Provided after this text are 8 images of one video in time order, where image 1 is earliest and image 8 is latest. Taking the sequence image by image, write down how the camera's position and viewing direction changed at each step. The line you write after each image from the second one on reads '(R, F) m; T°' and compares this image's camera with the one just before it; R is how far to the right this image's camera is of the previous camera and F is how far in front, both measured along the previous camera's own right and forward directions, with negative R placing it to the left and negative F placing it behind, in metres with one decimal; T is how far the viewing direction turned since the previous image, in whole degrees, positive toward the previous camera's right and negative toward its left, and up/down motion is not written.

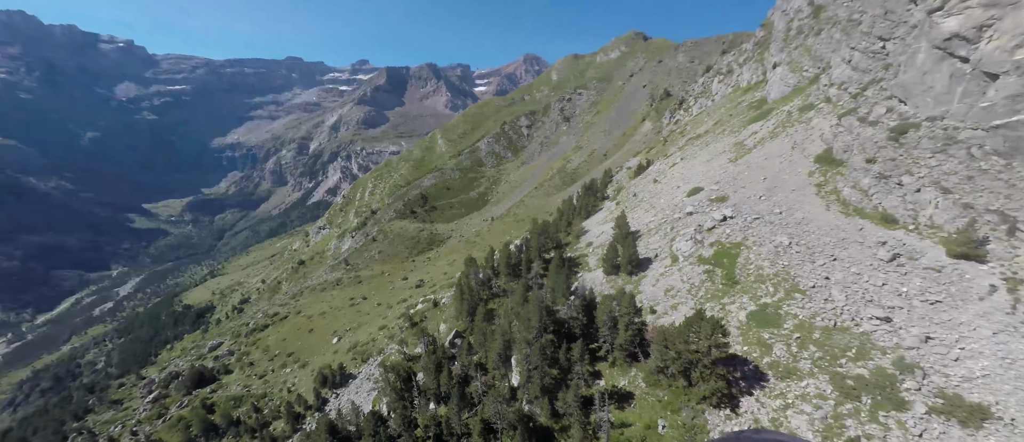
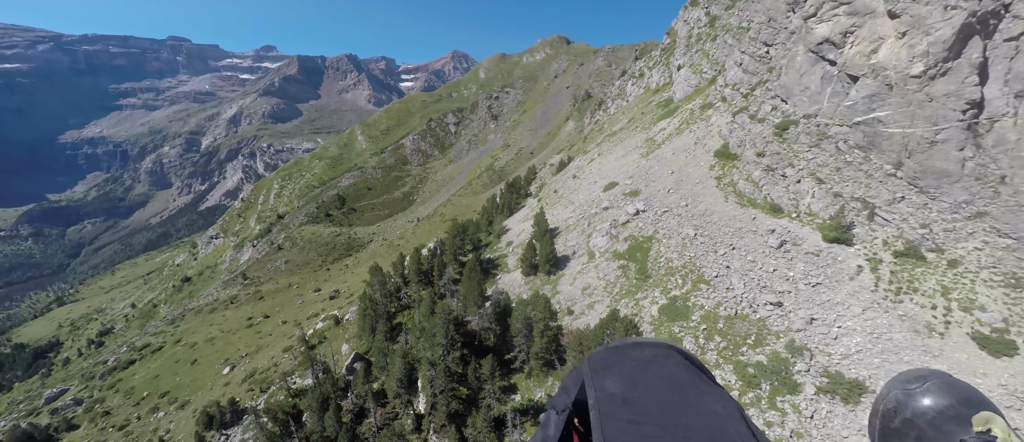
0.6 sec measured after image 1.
(+1.8, +1.9) m; +10°
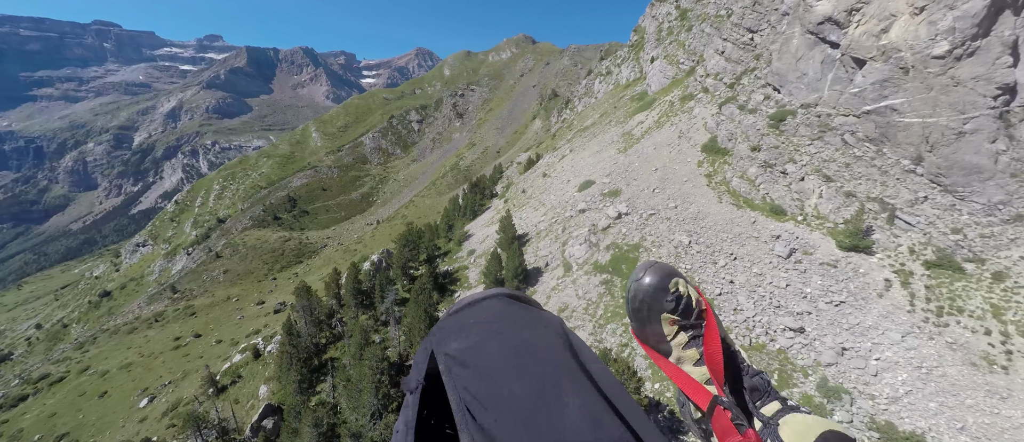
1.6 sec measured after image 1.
(+0.5, +7.0) m; +5°
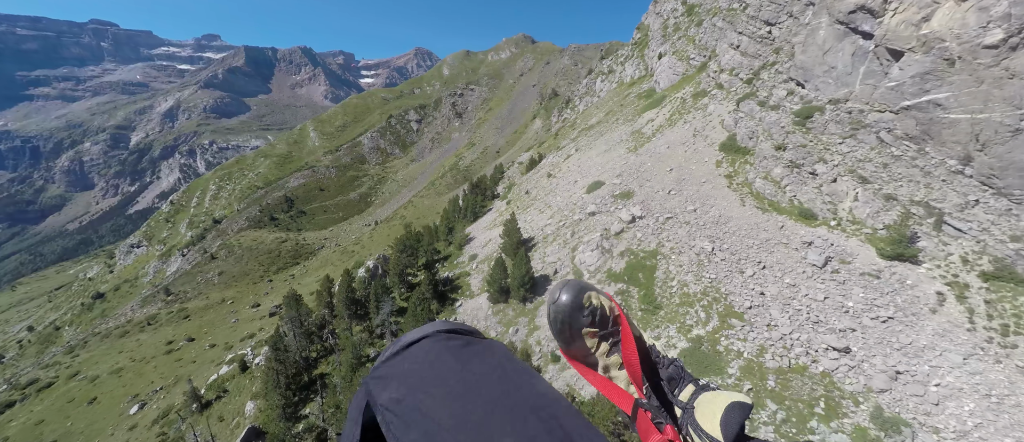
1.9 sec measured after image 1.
(-0.6, +2.7) m; 0°
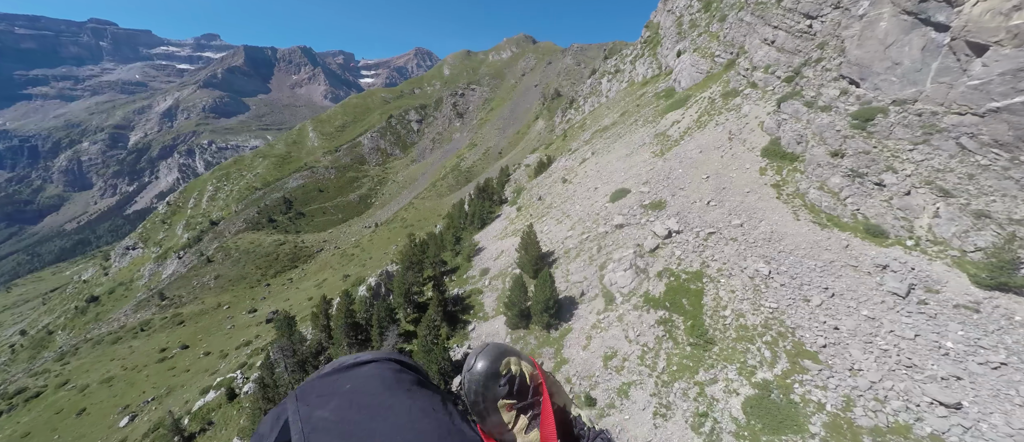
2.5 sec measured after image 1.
(-1.6, +4.0) m; 0°
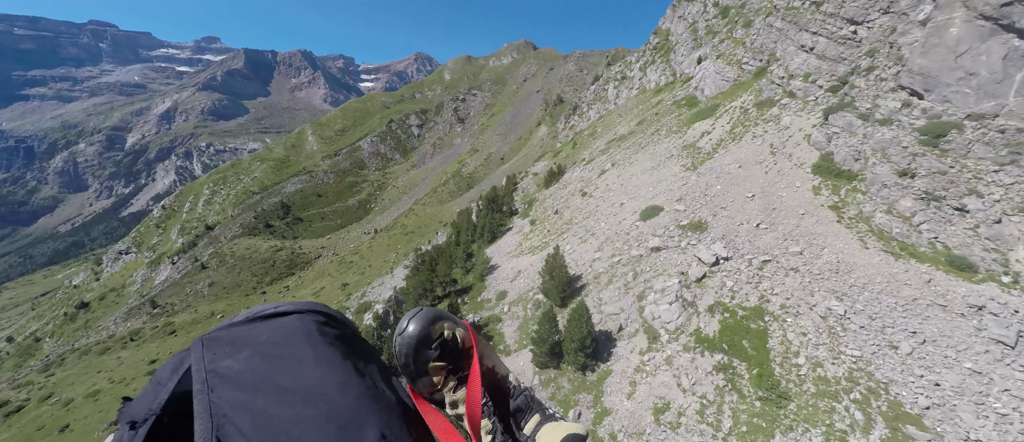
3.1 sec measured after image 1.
(-2.1, +3.4) m; 0°
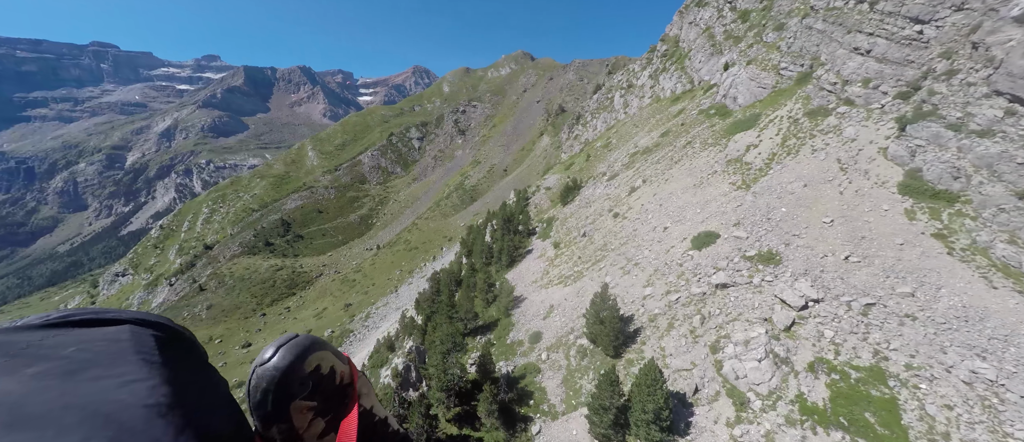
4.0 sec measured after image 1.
(-2.7, +4.4) m; 0°
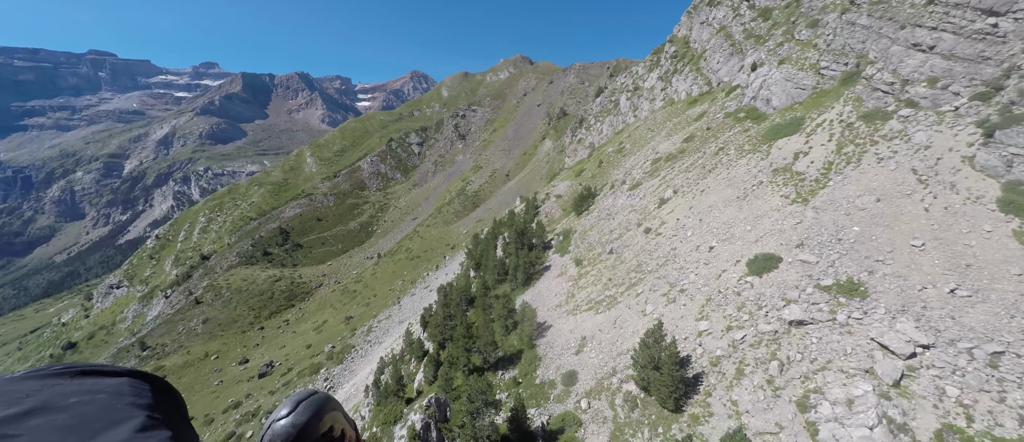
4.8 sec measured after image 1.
(-2.1, +4.1) m; 0°
